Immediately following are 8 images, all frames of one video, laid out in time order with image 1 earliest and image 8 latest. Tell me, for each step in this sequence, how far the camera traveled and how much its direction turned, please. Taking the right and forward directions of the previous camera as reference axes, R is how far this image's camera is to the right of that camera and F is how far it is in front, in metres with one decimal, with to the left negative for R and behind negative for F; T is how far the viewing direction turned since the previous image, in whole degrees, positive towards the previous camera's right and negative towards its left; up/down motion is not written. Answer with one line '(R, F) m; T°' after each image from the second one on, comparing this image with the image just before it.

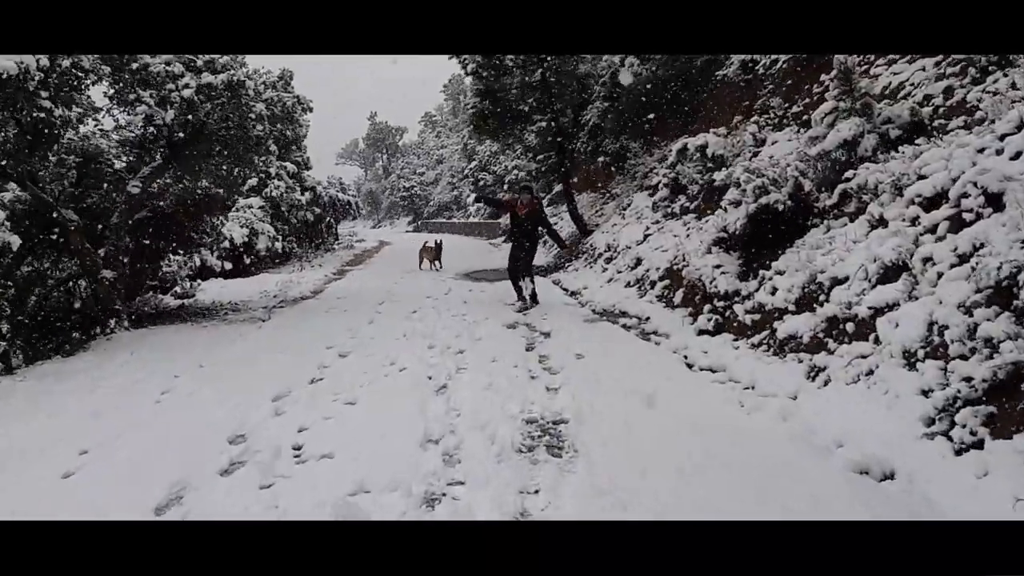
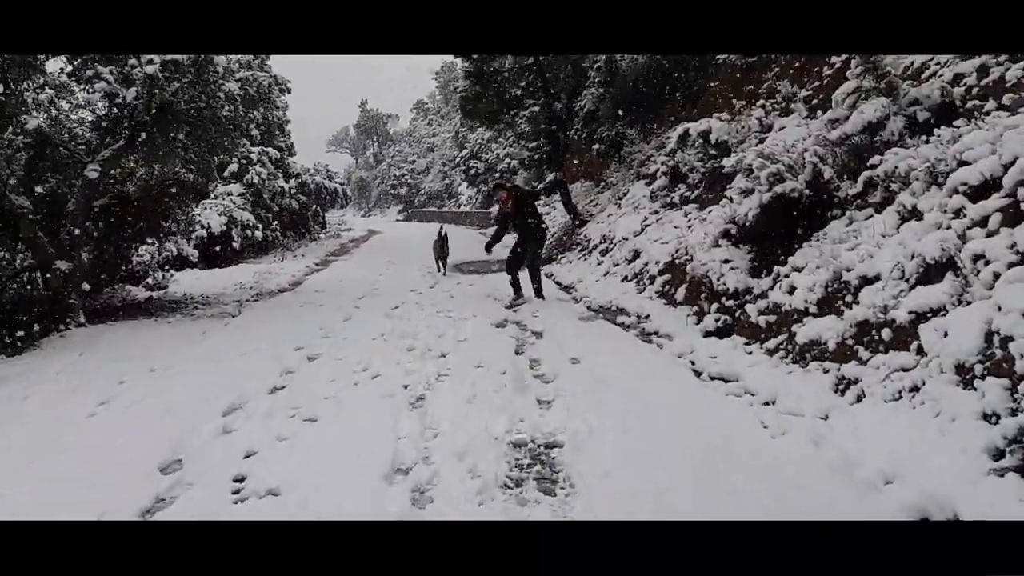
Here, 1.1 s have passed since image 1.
(0.0, +0.6) m; +1°
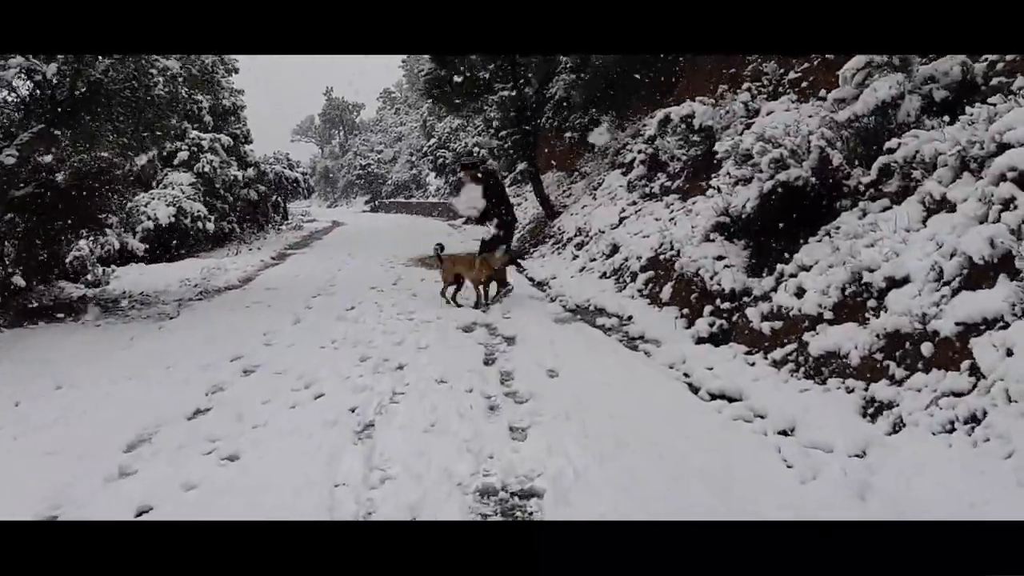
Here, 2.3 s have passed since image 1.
(0.0, +0.7) m; +2°
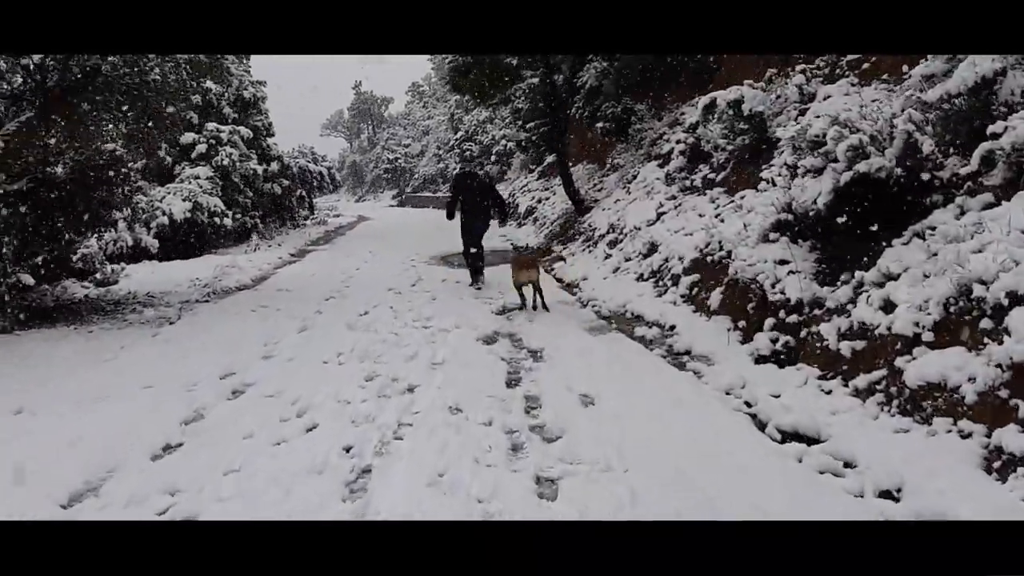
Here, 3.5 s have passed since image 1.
(0.0, +0.7) m; -2°
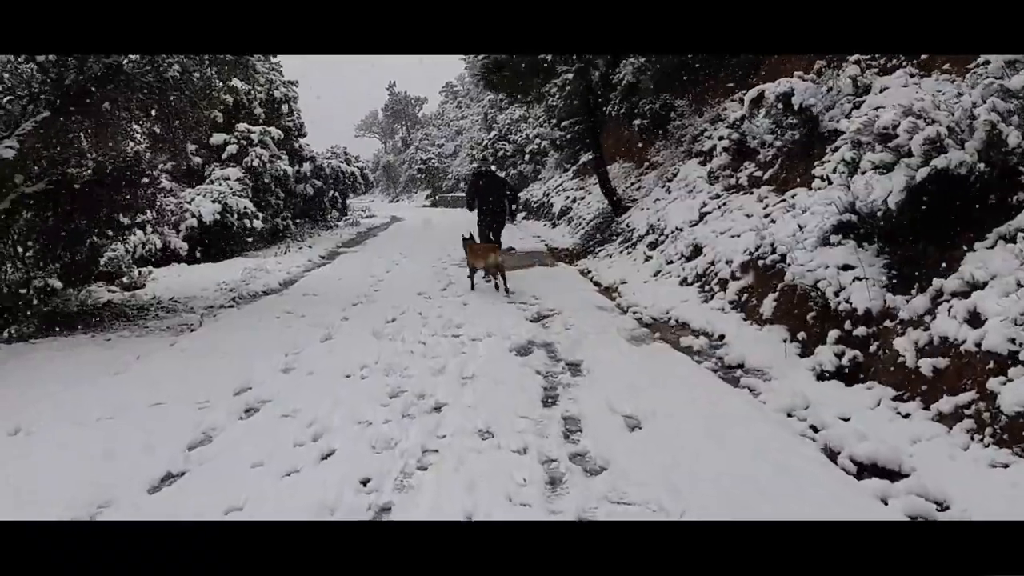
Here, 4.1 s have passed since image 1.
(0.0, +0.4) m; -2°
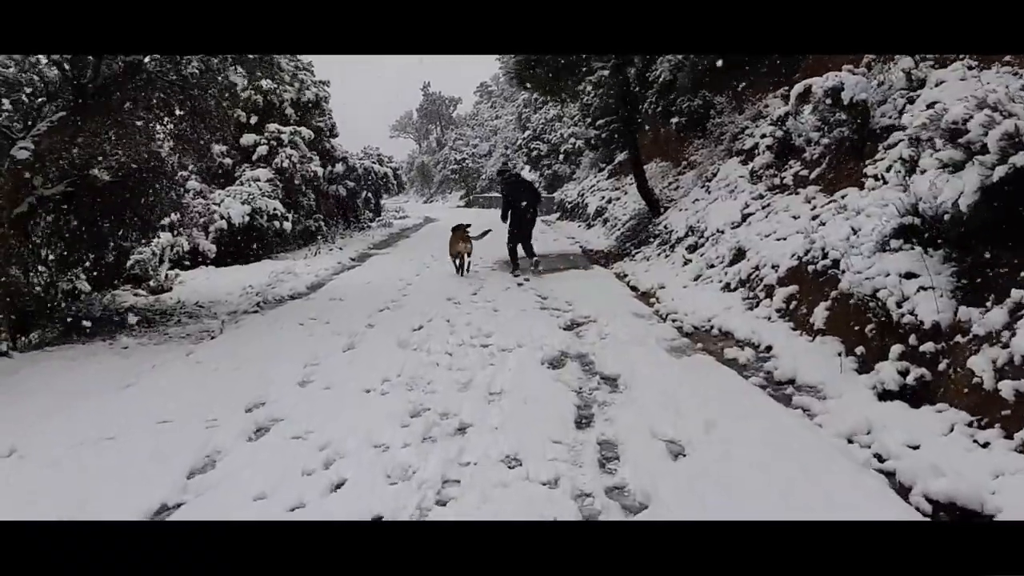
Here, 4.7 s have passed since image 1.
(0.0, +0.3) m; -2°
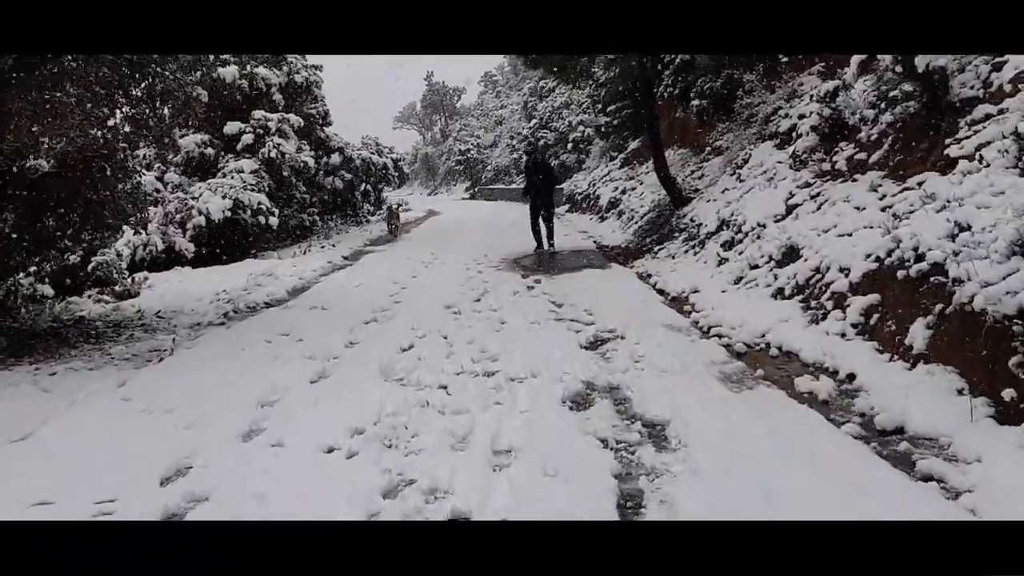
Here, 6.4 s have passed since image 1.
(0.0, +1.1) m; 0°
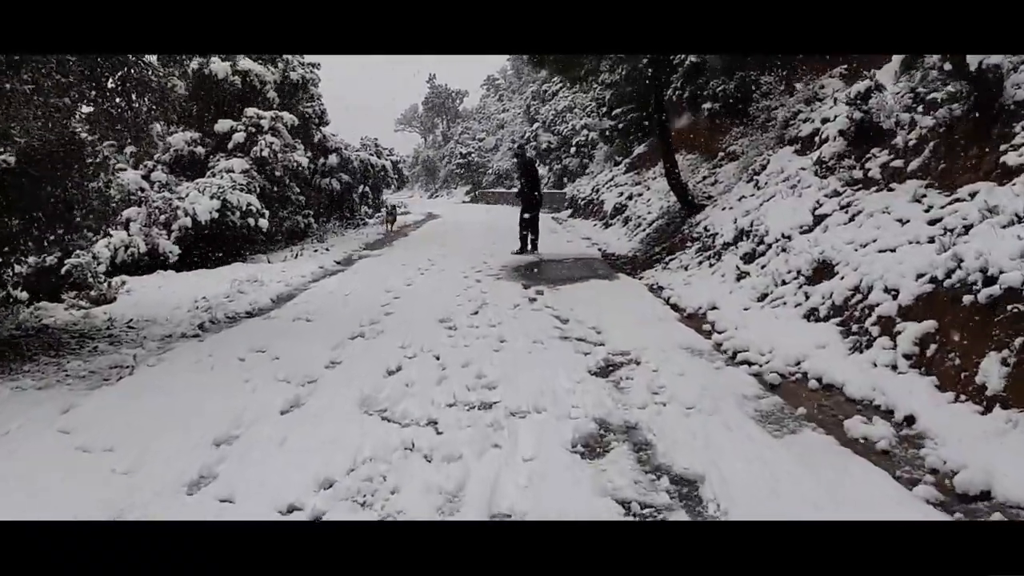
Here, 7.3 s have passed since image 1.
(0.0, +0.6) m; 0°
